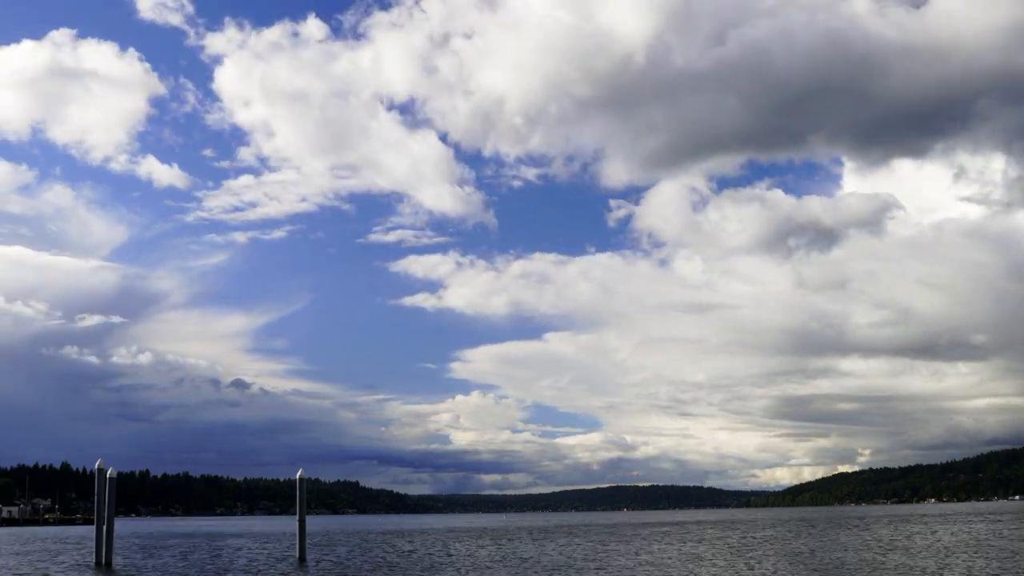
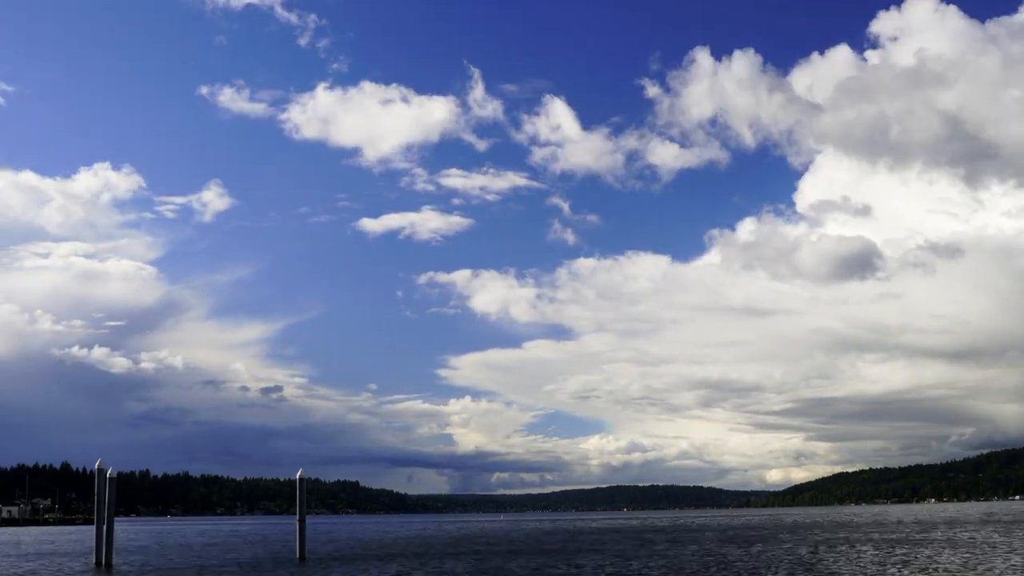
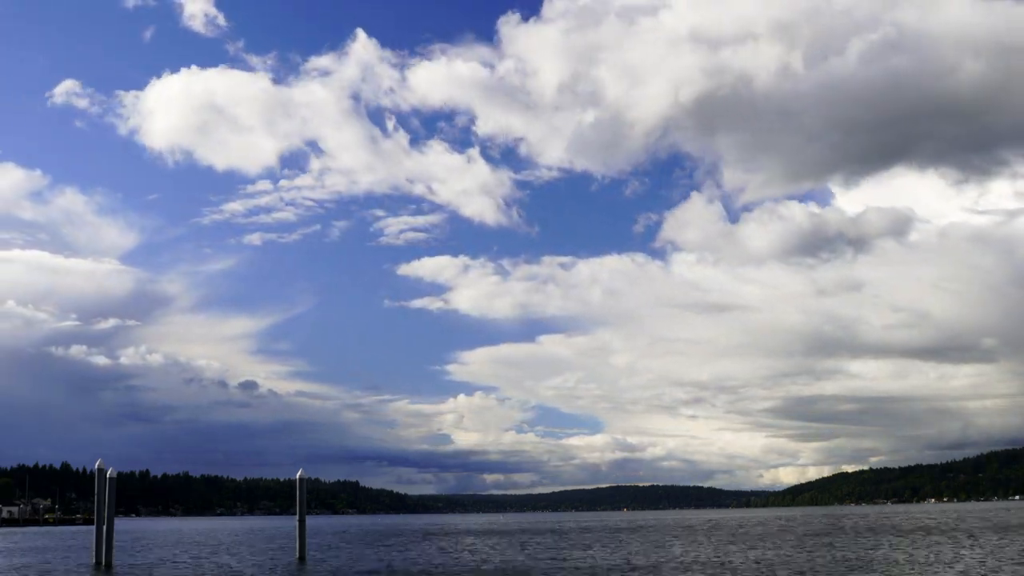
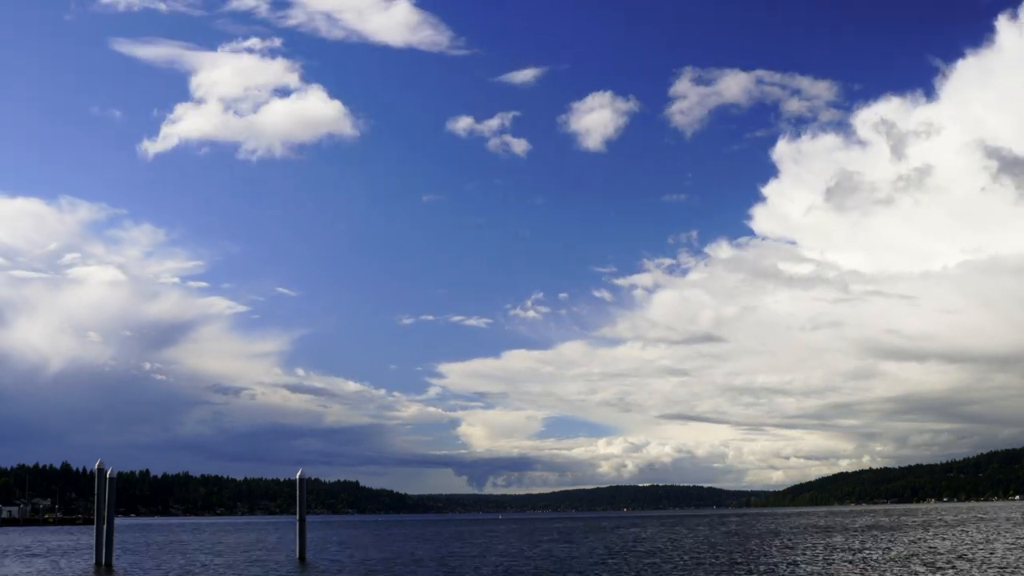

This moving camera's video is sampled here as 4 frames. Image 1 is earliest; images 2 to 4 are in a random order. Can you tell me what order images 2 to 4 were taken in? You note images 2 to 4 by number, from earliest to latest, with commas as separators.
3, 2, 4
